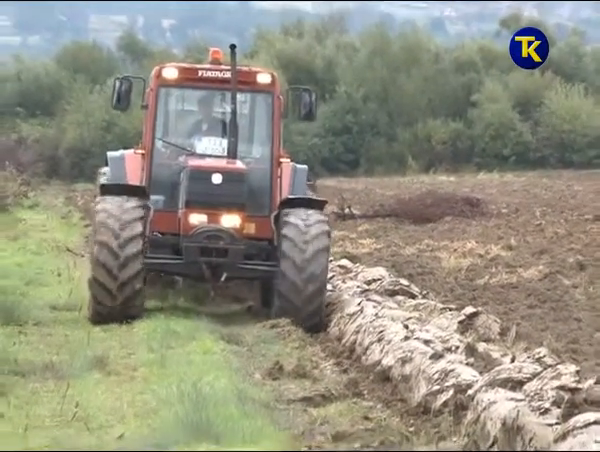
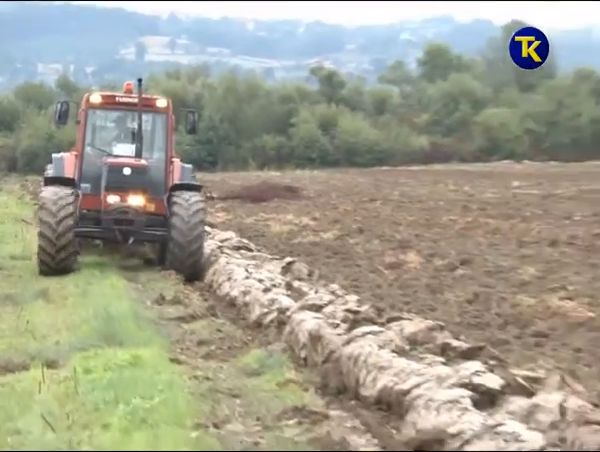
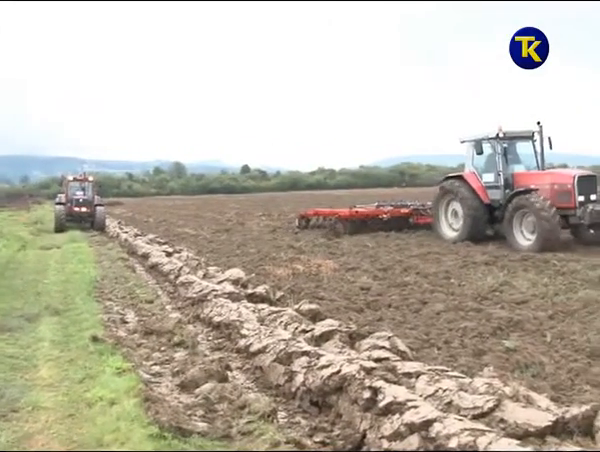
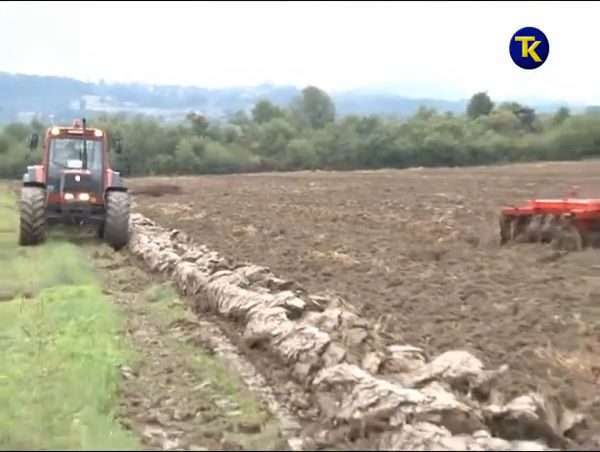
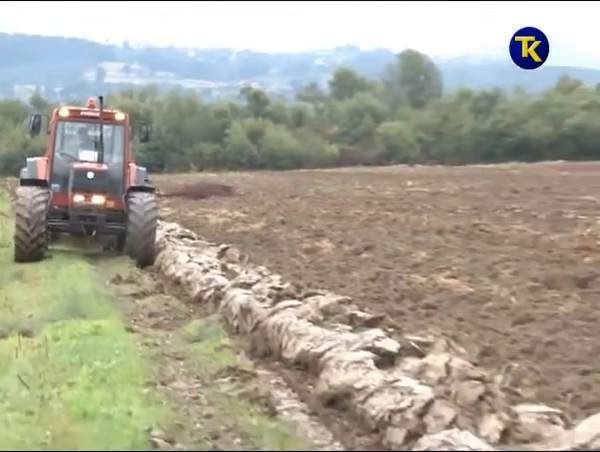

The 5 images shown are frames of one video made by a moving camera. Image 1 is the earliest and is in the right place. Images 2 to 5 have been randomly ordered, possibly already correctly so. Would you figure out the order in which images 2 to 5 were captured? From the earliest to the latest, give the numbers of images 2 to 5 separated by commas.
2, 5, 4, 3
